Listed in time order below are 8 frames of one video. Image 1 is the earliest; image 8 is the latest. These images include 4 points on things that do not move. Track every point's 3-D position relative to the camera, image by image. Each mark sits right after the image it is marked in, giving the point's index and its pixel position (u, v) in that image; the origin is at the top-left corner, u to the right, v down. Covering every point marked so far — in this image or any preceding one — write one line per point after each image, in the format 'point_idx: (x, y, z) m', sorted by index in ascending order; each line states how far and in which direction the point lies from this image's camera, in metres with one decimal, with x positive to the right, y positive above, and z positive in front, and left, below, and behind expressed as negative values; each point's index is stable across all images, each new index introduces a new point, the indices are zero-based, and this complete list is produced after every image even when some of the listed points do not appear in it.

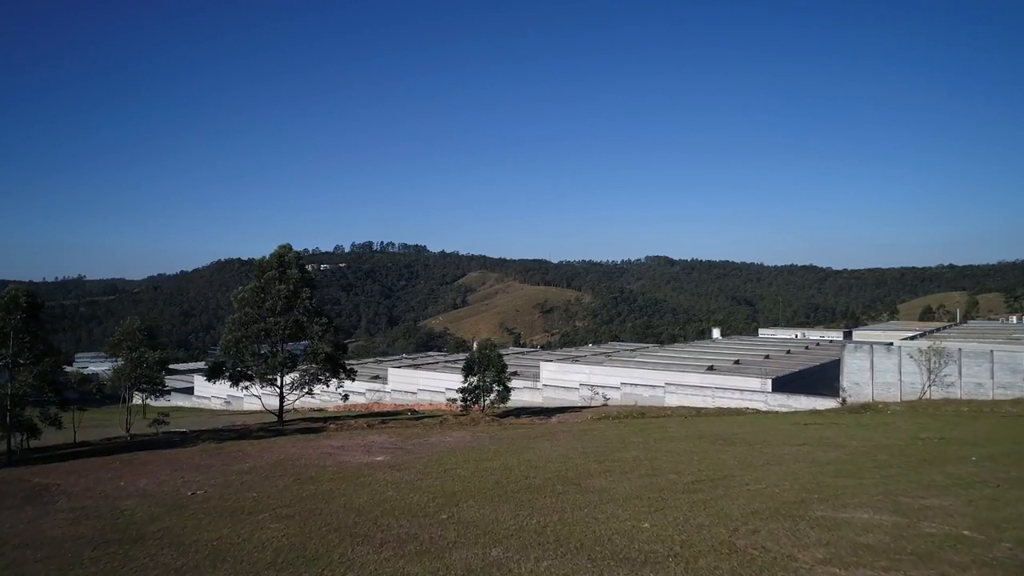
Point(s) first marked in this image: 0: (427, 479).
0: (-1.7, -3.9, +13.2) m
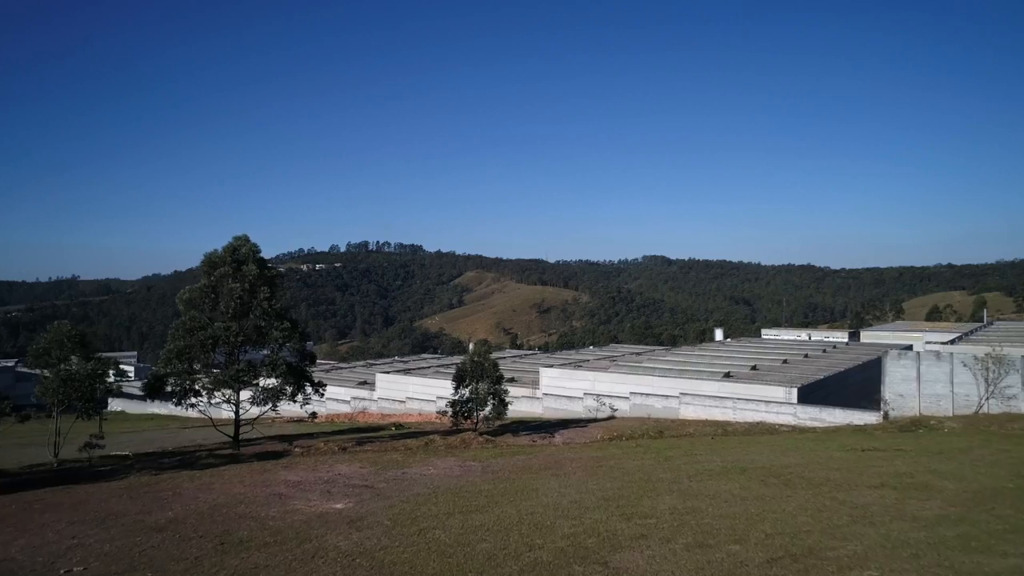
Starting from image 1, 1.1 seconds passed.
0: (-1.8, -3.9, +9.7) m
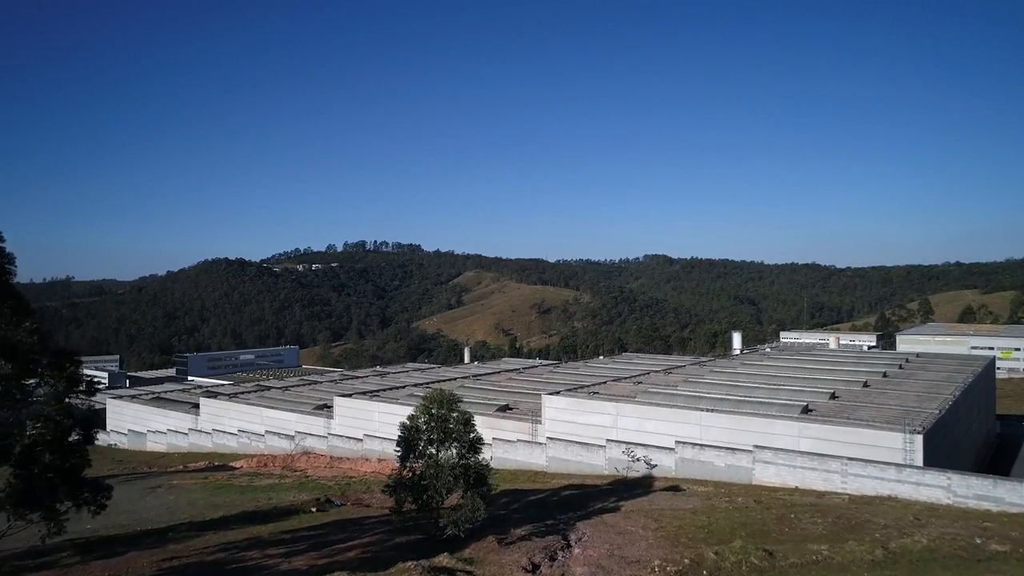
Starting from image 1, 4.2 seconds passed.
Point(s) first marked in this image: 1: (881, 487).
0: (-2.1, -3.9, -0.6) m
1: (+10.4, -5.6, +18.4) m
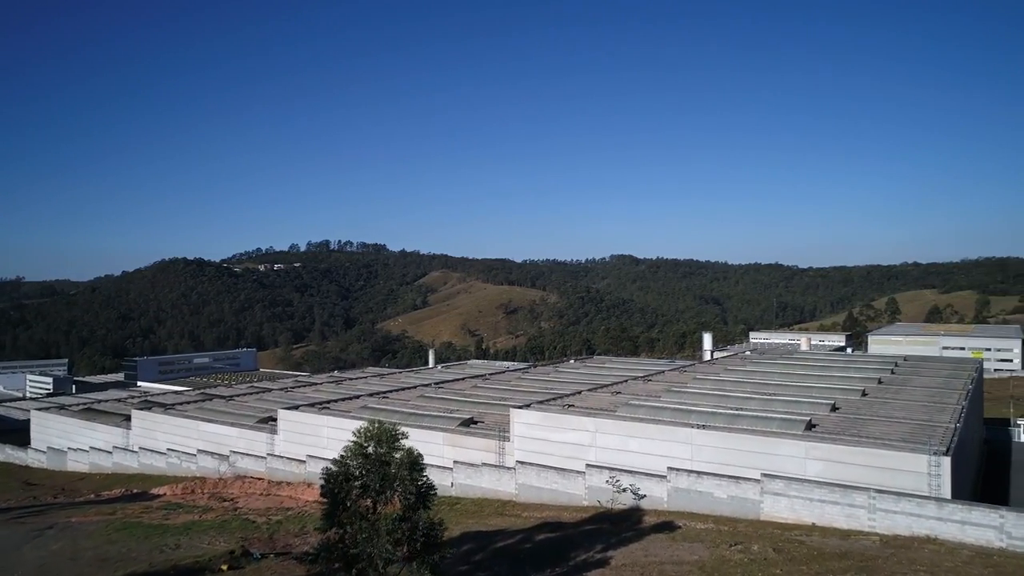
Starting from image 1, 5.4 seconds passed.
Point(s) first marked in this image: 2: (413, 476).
0: (-2.0, -3.9, -4.3) m
1: (+9.6, -5.6, +15.3) m
2: (-1.8, -3.4, +12.0) m
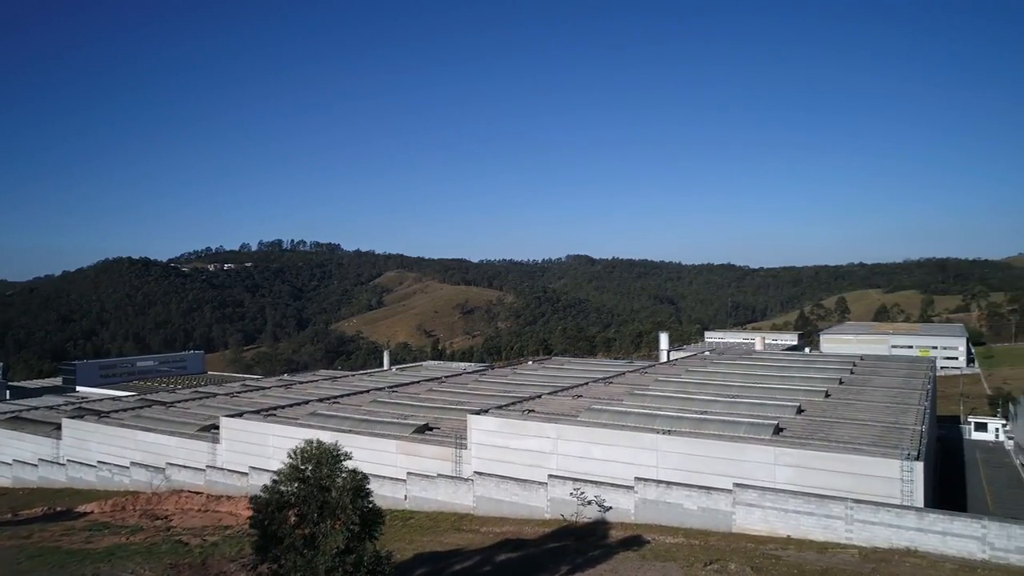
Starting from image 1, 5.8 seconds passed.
0: (-1.6, -3.9, -5.7) m
1: (+8.6, -5.6, +14.6) m
2: (-2.5, -3.4, +10.5) m
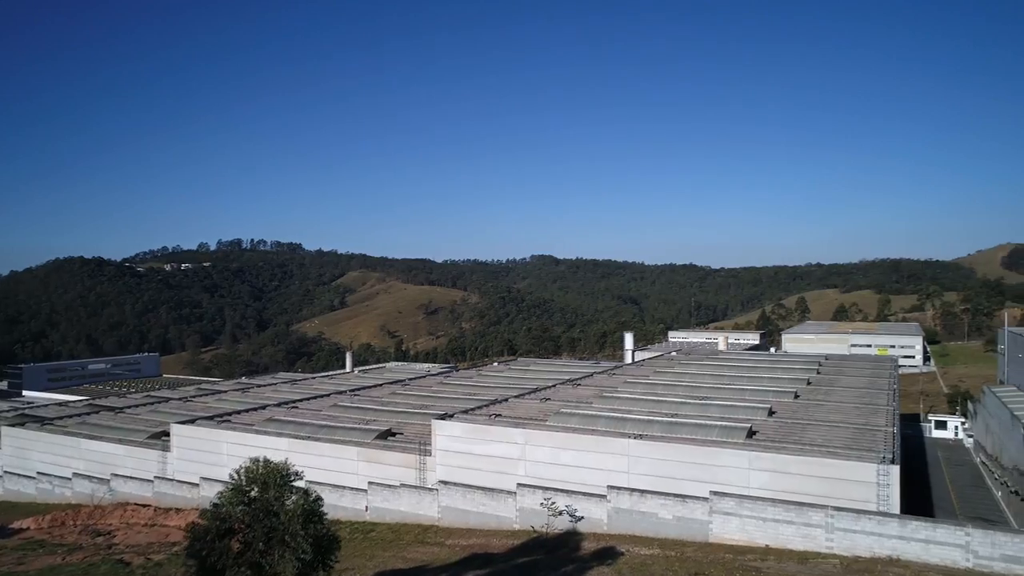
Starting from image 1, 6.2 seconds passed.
0: (-1.2, -3.9, -6.8) m
1: (+7.9, -5.6, +14.1) m
2: (-3.0, -3.4, +9.4) m
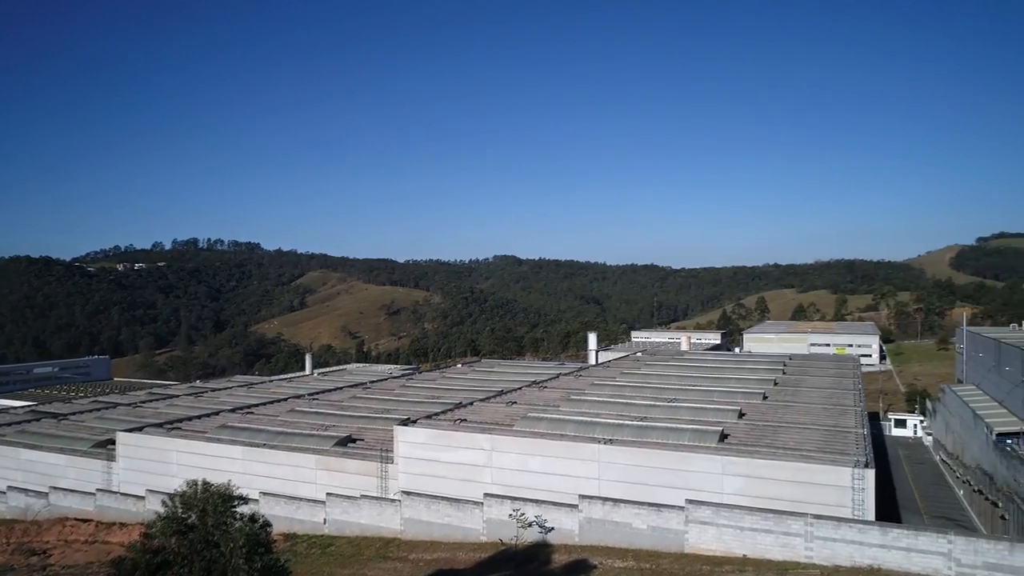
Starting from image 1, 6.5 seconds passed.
0: (-0.7, -3.9, -7.7) m
1: (+7.3, -5.6, +13.6) m
2: (-3.4, -3.4, +8.3) m
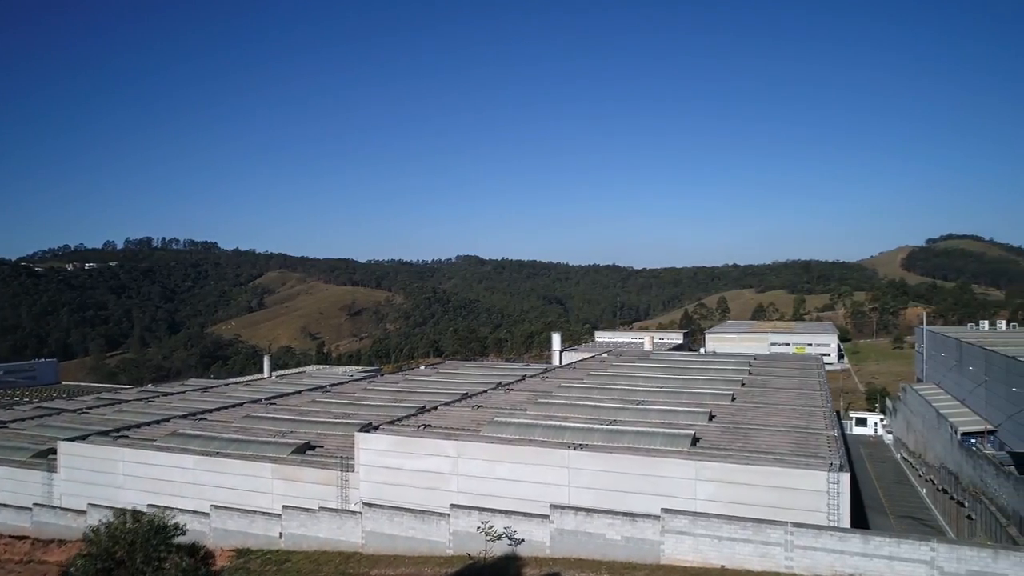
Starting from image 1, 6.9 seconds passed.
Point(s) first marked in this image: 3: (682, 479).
0: (-0.1, -3.9, -8.5) m
1: (+6.7, -5.6, +13.2) m
2: (-3.7, -3.5, +7.3) m
3: (+4.7, -5.3, +18.1) m
